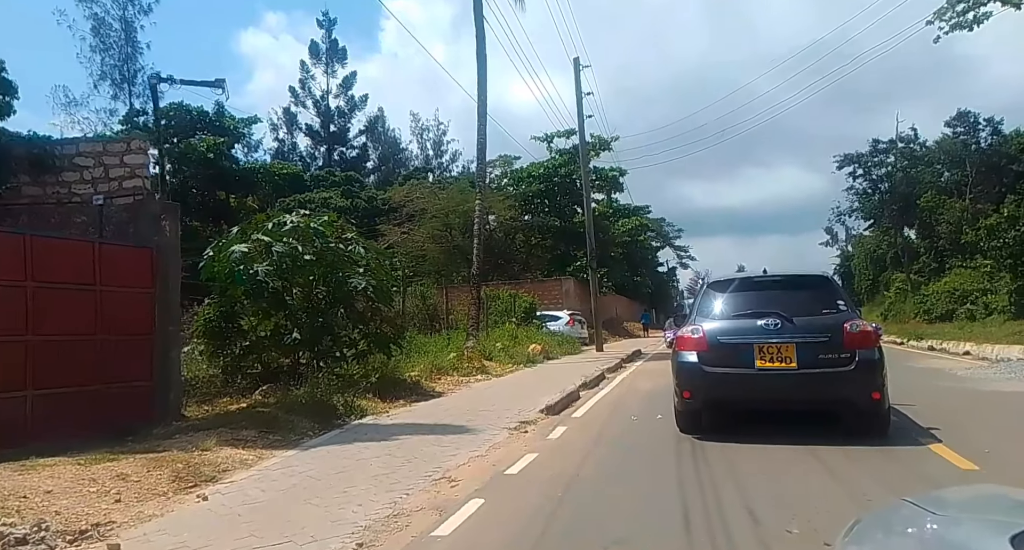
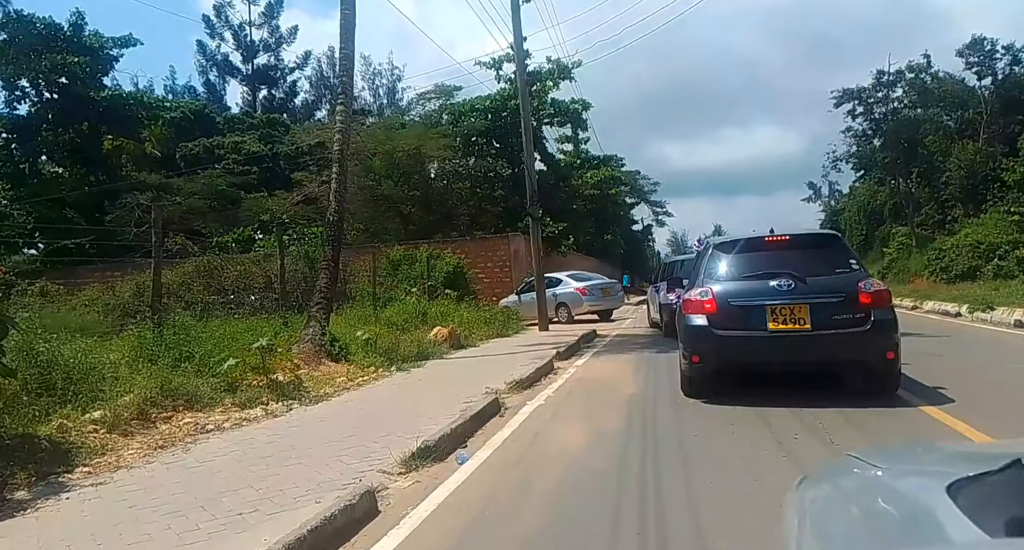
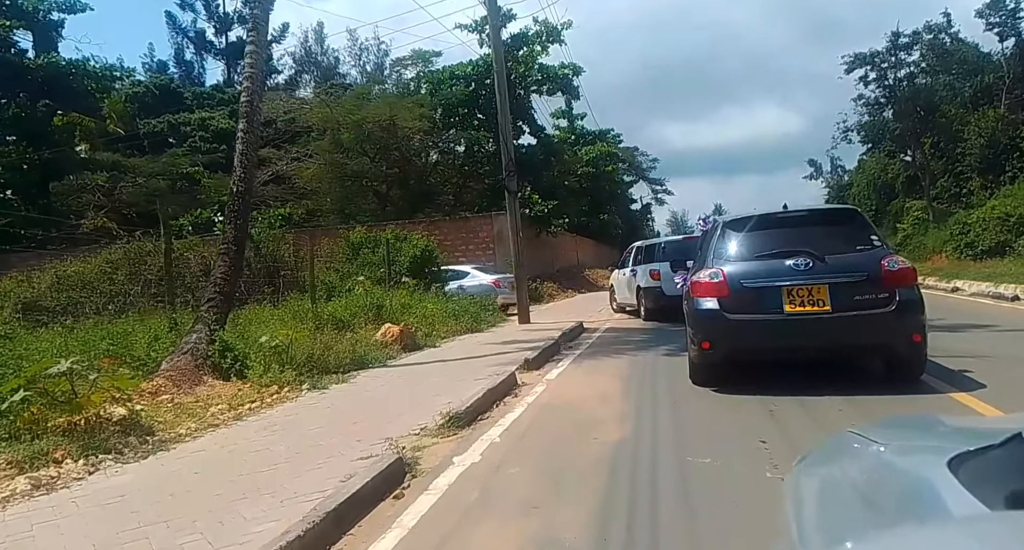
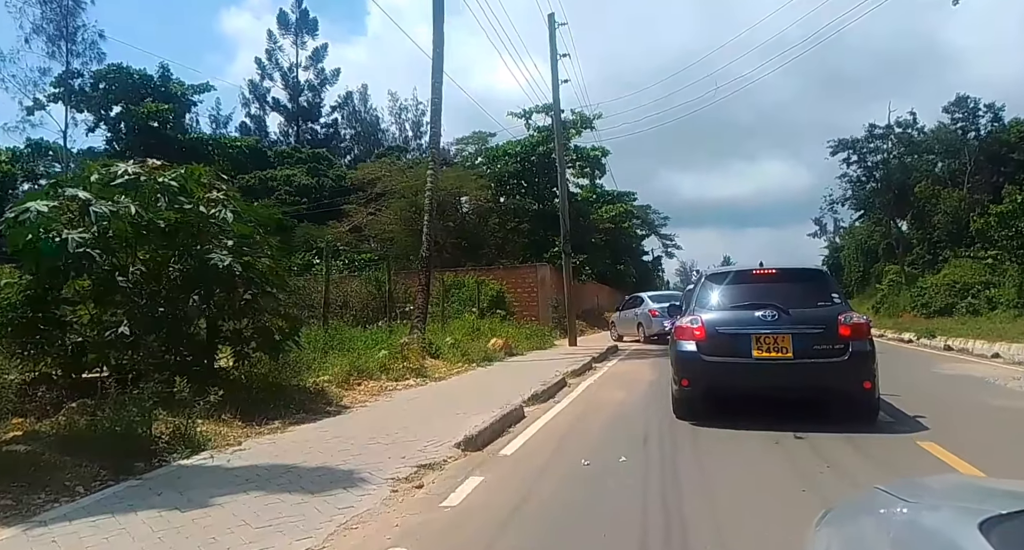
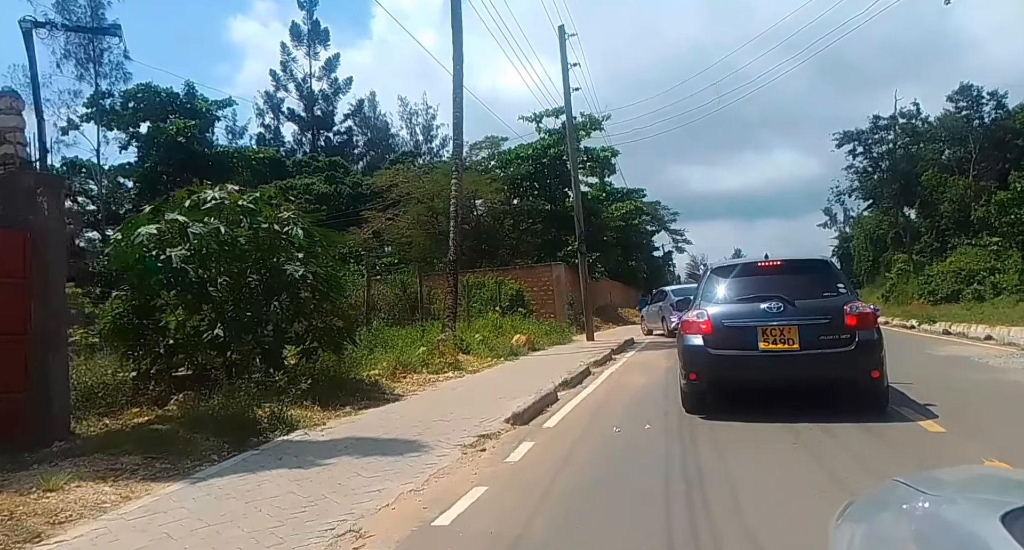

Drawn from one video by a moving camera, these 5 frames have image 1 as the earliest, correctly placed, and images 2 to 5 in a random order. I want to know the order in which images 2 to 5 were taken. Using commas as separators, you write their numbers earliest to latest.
5, 4, 2, 3
